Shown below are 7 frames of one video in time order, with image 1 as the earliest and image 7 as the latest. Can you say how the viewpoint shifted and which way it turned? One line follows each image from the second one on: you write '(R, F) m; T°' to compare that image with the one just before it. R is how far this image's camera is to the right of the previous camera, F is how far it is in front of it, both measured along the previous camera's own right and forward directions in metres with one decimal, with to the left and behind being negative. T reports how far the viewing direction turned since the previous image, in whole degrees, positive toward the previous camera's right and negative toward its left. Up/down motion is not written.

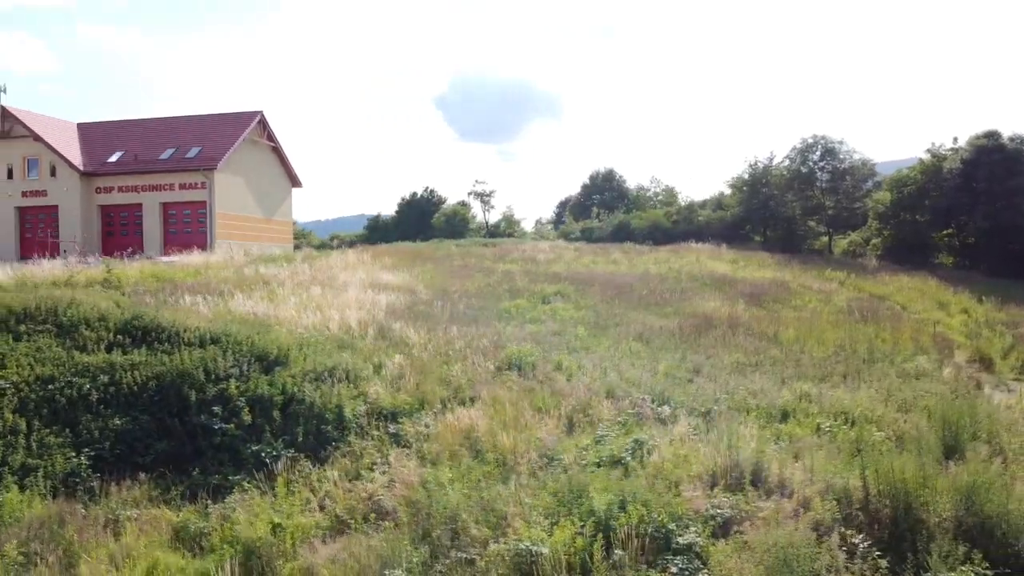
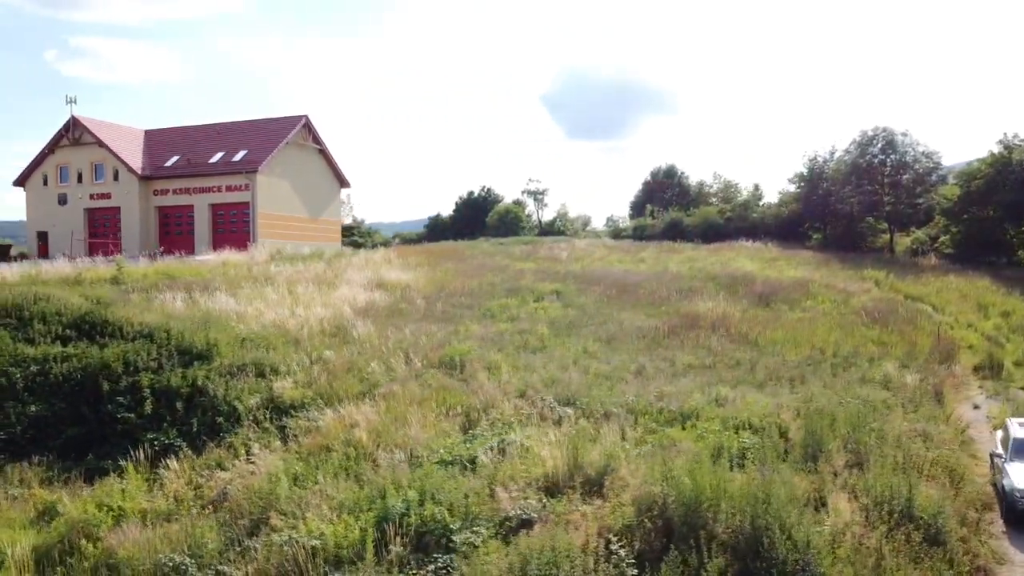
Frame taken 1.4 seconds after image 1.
(+2.3, +0.1) m; -8°
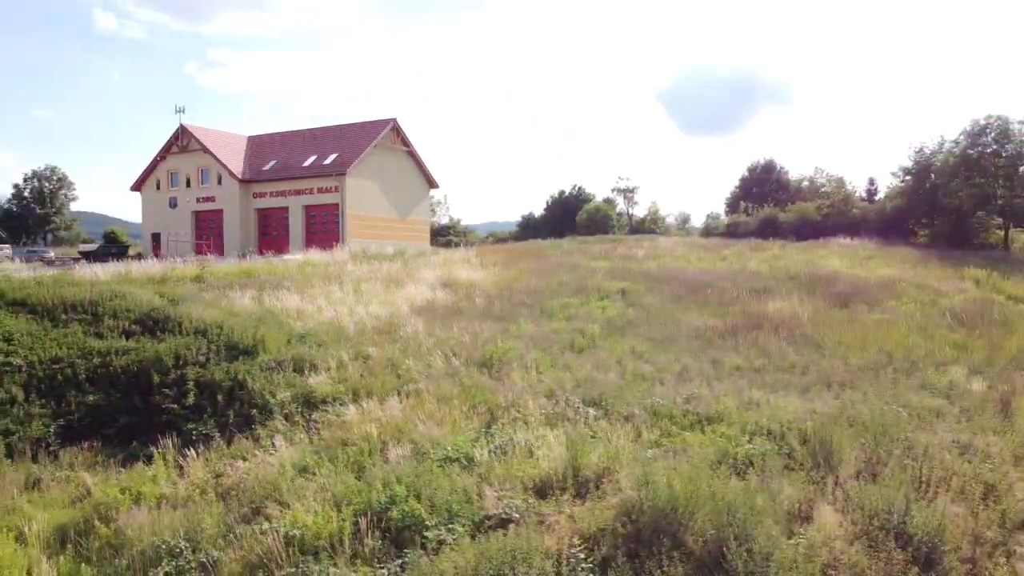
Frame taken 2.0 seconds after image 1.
(+1.0, 0.0) m; -8°
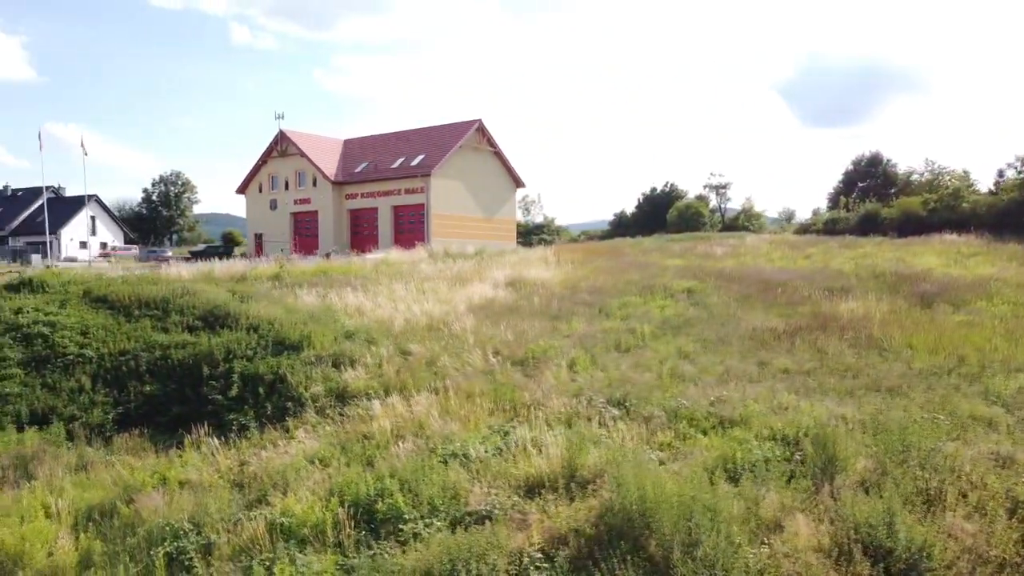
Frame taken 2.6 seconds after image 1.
(+1.0, 0.0) m; -8°
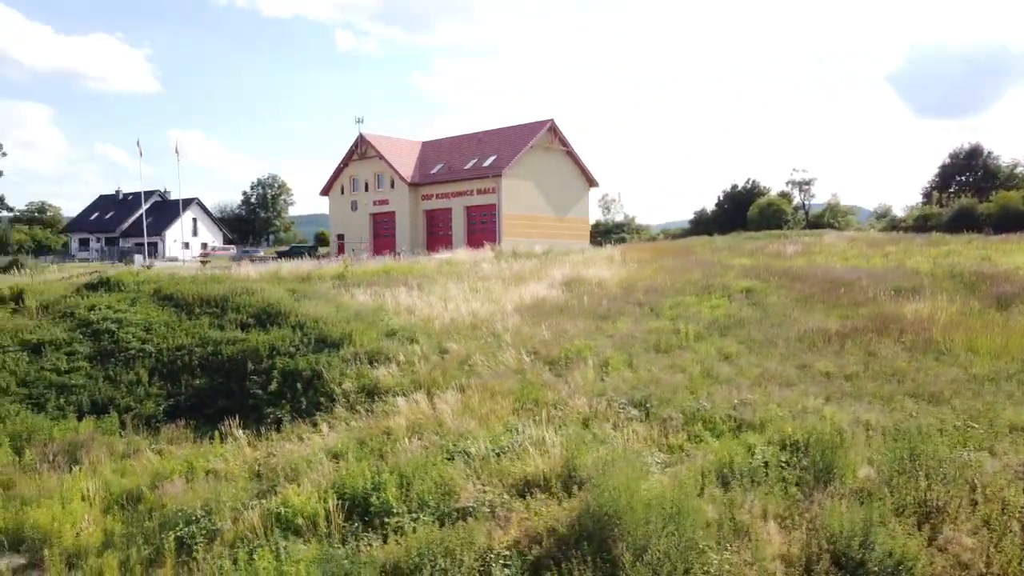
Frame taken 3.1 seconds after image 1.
(+0.8, 0.0) m; -7°
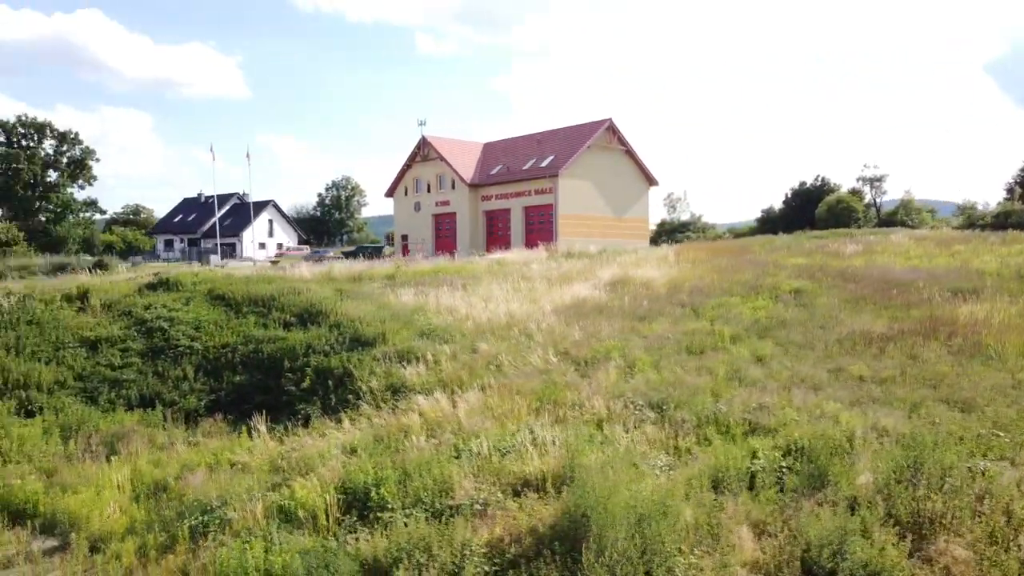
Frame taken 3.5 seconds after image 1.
(+0.7, -0.1) m; -6°
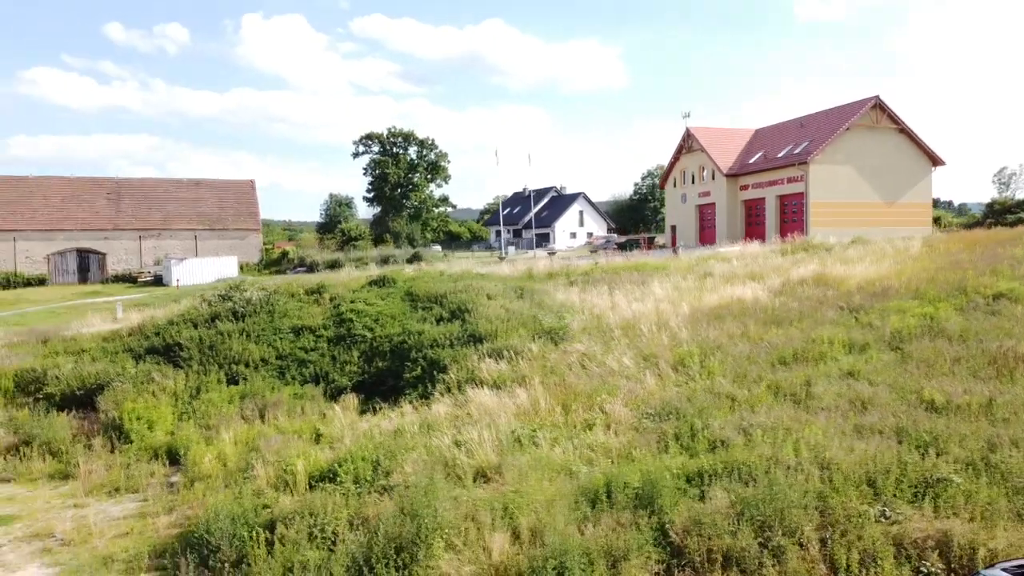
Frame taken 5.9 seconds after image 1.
(+4.0, 0.0) m; -26°
